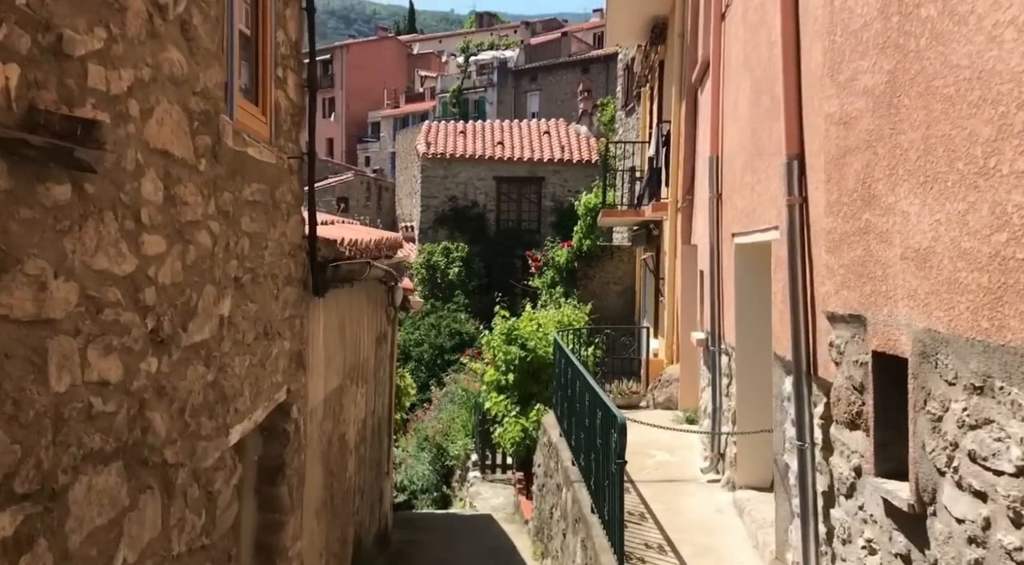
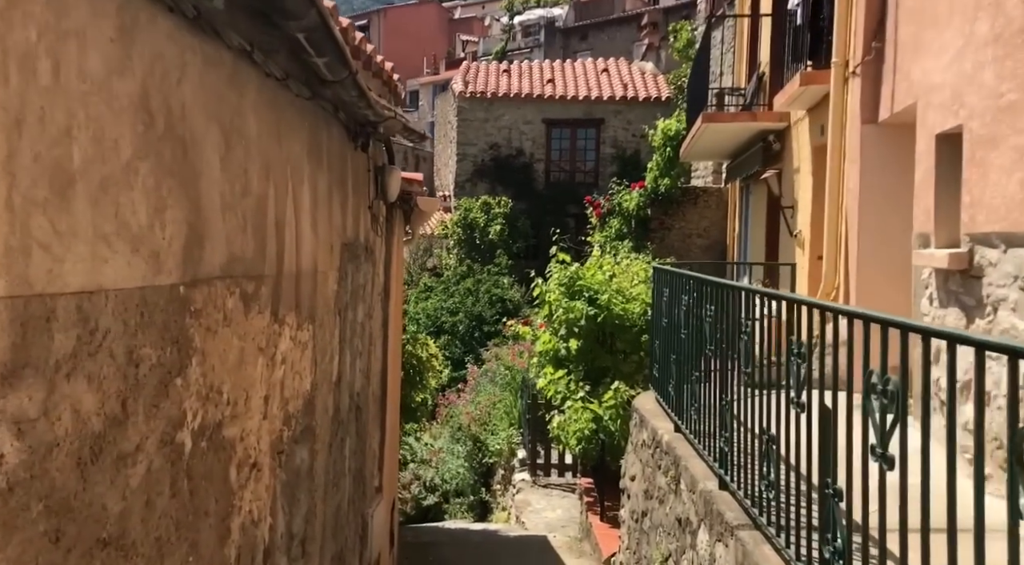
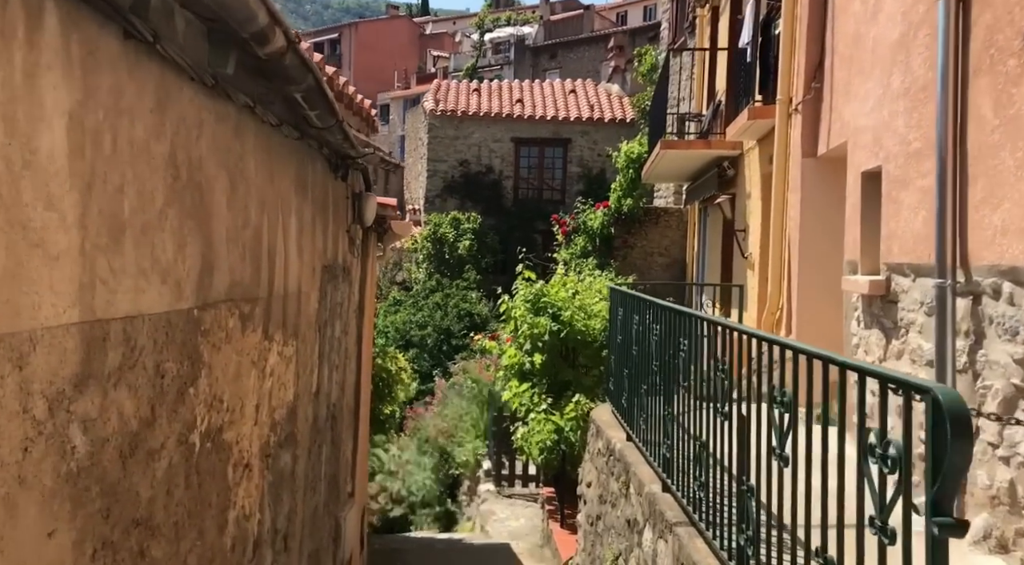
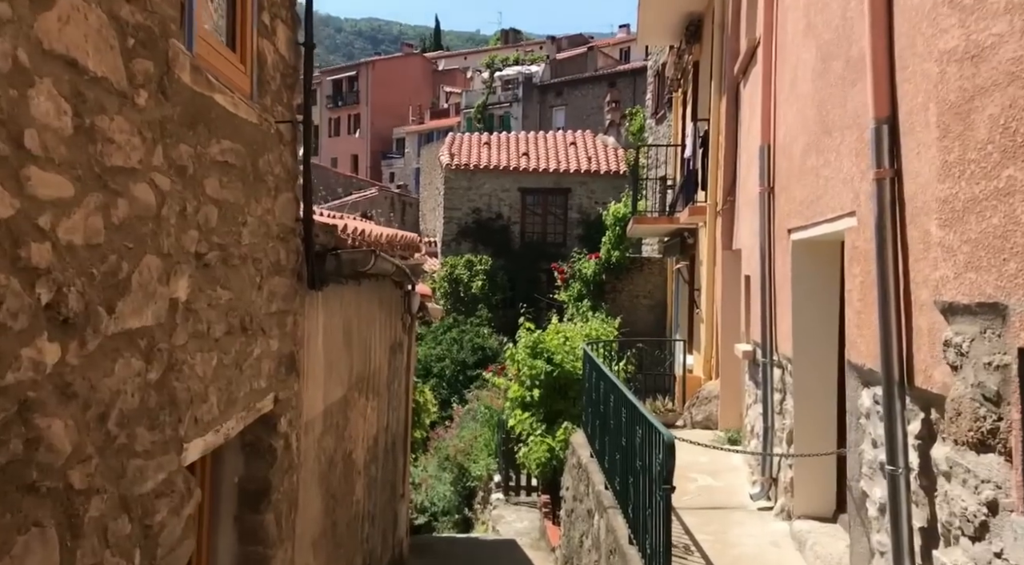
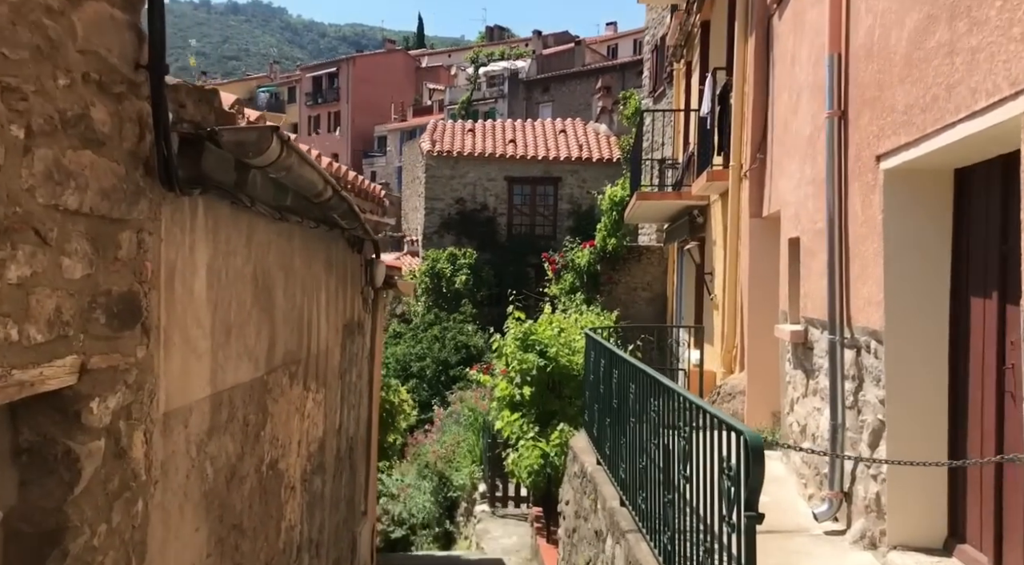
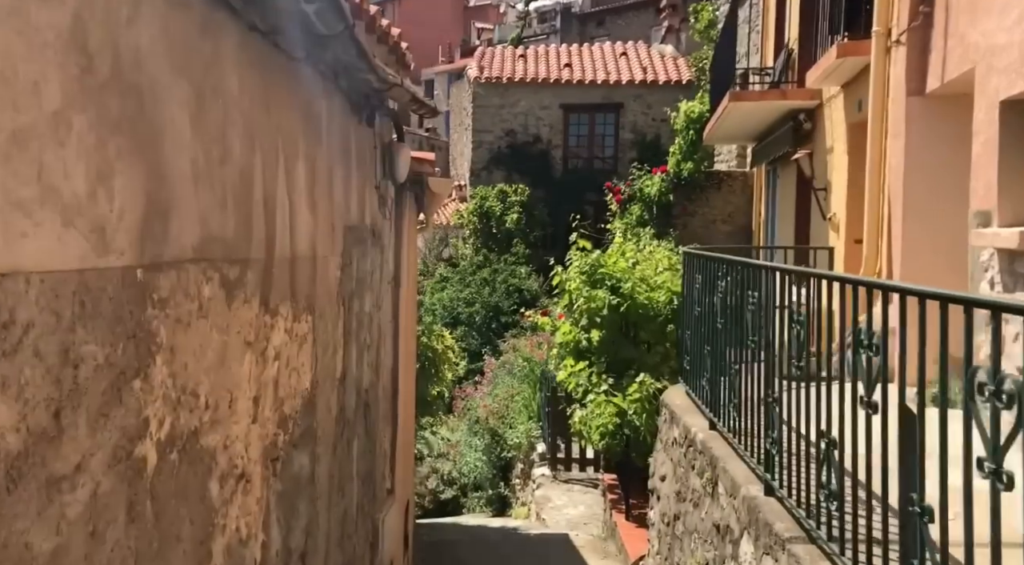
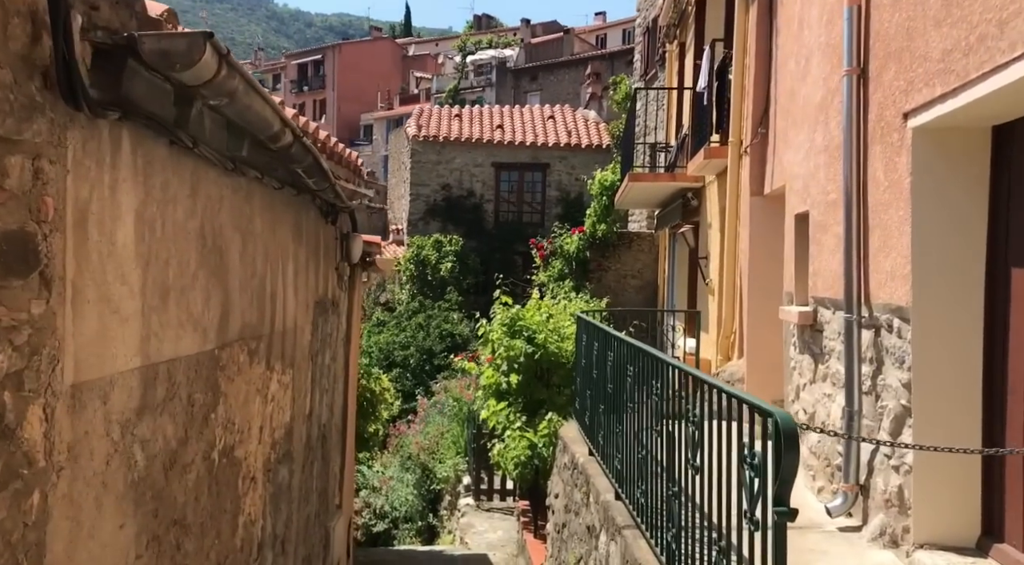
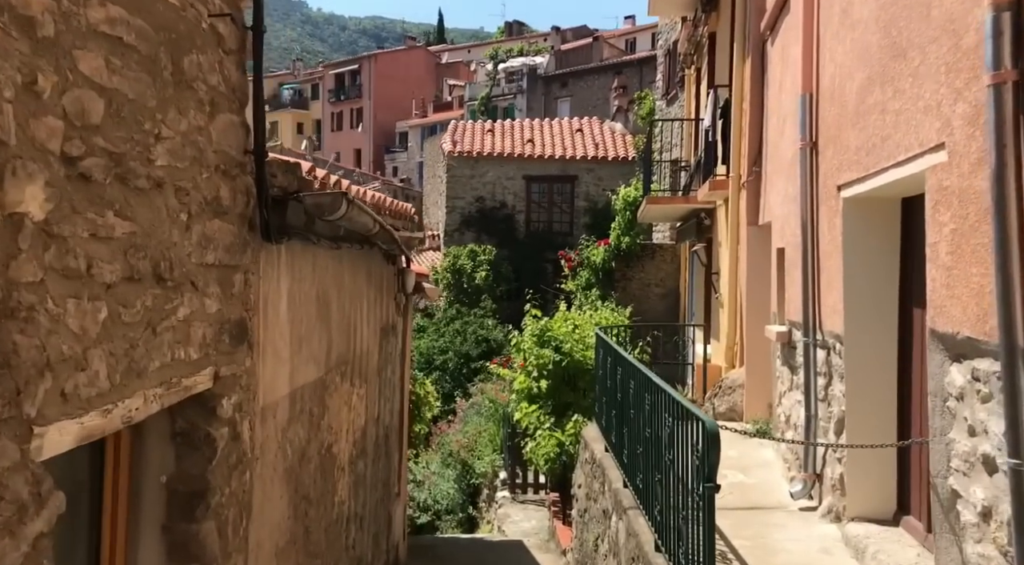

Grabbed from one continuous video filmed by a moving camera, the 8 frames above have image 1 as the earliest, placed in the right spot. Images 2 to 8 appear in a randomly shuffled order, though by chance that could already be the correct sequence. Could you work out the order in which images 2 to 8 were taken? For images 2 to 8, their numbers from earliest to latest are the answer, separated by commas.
4, 8, 5, 7, 3, 2, 6
